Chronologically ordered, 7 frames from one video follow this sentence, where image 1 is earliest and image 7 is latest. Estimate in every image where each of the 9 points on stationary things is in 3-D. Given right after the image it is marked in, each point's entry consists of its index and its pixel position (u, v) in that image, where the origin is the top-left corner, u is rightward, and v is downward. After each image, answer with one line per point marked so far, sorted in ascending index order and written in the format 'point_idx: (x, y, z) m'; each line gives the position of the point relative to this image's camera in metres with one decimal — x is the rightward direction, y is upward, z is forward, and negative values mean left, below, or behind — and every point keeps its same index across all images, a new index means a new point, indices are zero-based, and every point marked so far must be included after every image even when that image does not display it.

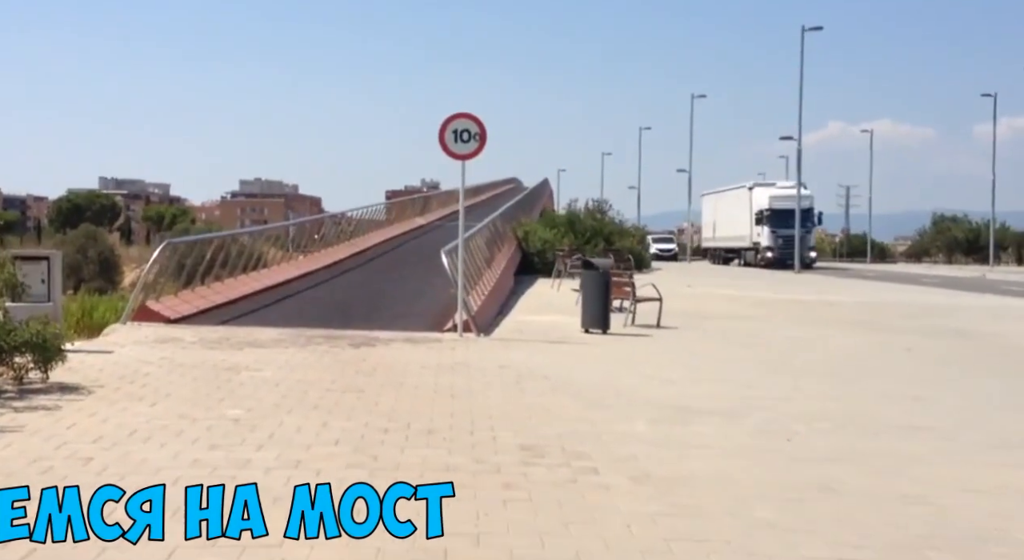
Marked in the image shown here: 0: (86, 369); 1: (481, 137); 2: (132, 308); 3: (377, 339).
0: (-3.8, -0.8, +11.8) m
1: (-0.4, +1.8, +16.2) m
2: (-4.9, -0.4, +17.1) m
3: (-1.6, -0.7, +15.6) m
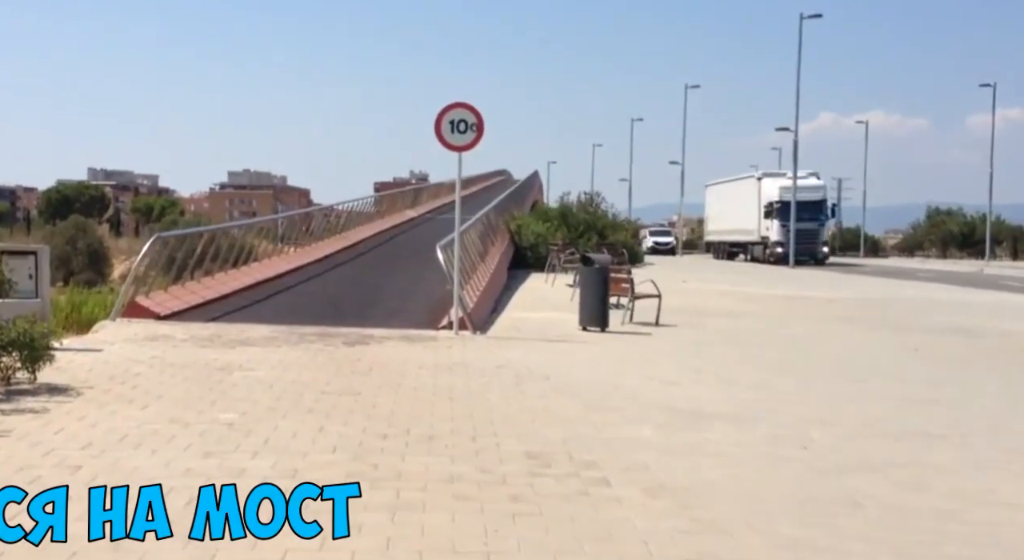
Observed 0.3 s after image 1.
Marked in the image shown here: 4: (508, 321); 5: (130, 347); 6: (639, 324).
0: (-3.8, -0.8, +11.4) m
1: (-0.4, +1.8, +15.9) m
2: (-5.0, -0.3, +16.8) m
3: (-1.6, -0.7, +15.2) m
4: (-0.1, -0.6, +18.3) m
5: (-3.9, -0.7, +13.4) m
6: (+1.7, -0.6, +17.8) m
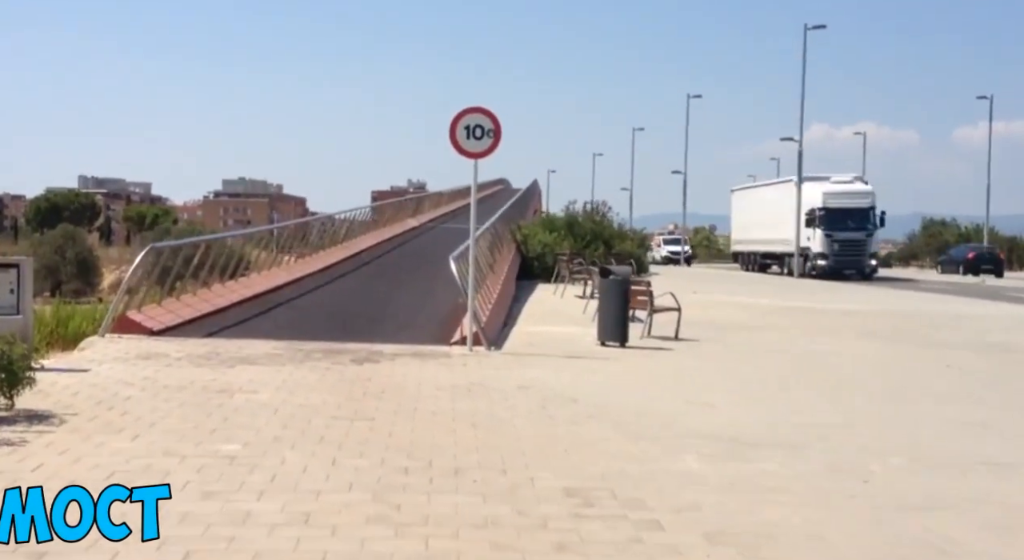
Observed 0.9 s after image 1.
0: (-3.6, -0.9, +10.6) m
1: (-0.2, +1.7, +15.0) m
2: (-4.8, -0.5, +15.9) m
3: (-1.4, -0.8, +14.4) m
4: (+0.1, -0.7, +17.4) m
5: (-3.7, -0.8, +12.5) m
6: (+1.9, -0.8, +17.0) m
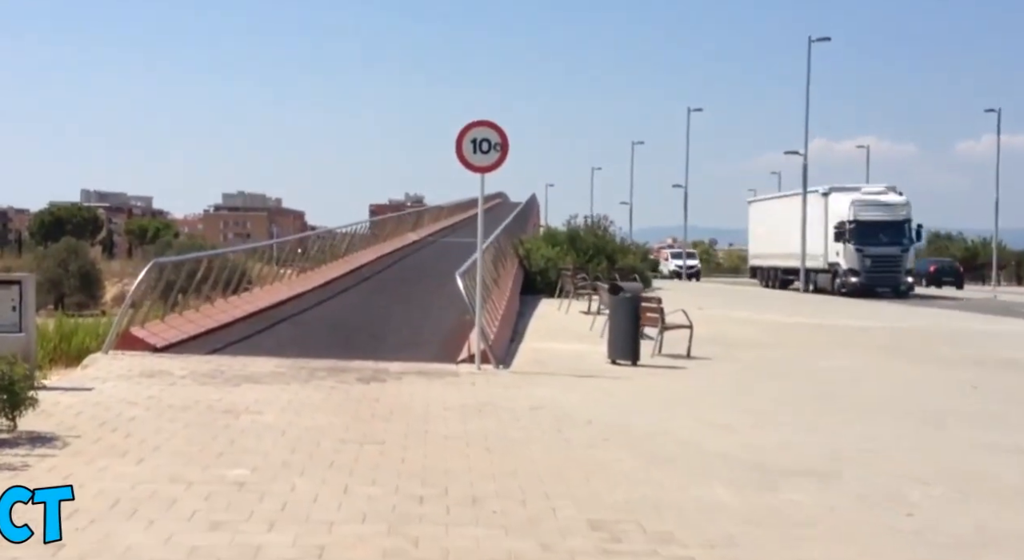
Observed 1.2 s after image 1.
0: (-3.5, -1.0, +10.2) m
1: (-0.1, +1.5, +14.7) m
2: (-4.7, -0.6, +15.5) m
3: (-1.3, -1.0, +14.0) m
4: (+0.2, -1.0, +17.1) m
5: (-3.6, -1.0, +12.2) m
6: (+2.0, -1.0, +16.6) m
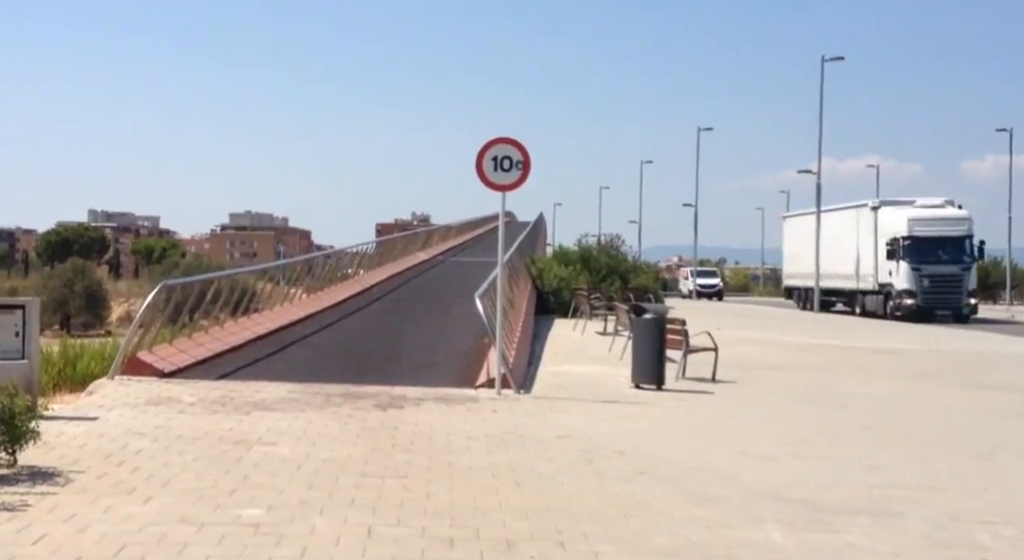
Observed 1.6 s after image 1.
0: (-3.3, -1.2, +9.7) m
1: (+0.1, +1.2, +14.2) m
2: (-4.5, -0.9, +15.0) m
3: (-1.1, -1.2, +13.5) m
4: (+0.5, -1.2, +16.5) m
5: (-3.4, -1.2, +11.7) m
6: (+2.2, -1.2, +16.1) m
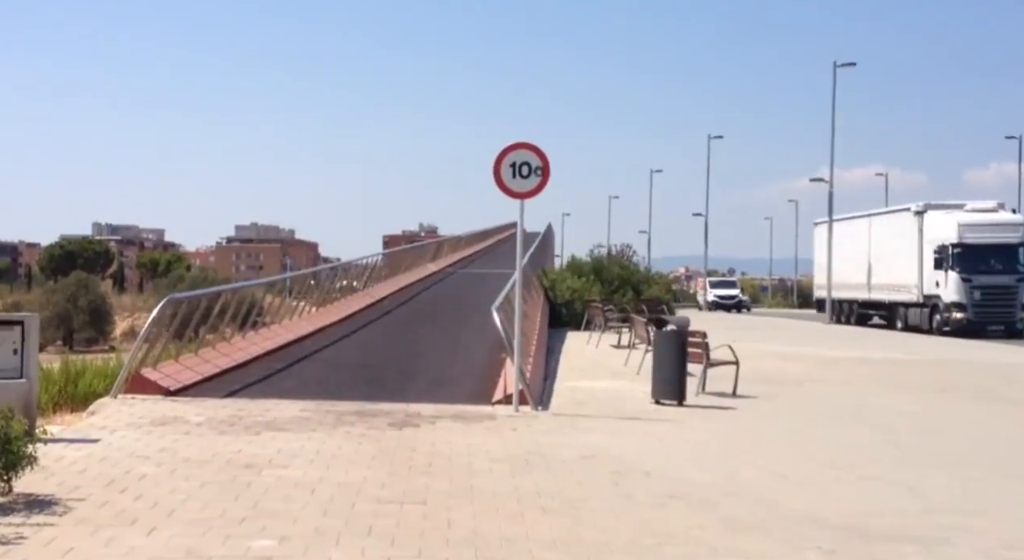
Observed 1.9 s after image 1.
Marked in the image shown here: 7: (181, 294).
0: (-3.1, -1.3, +9.2) m
1: (+0.3, +1.1, +13.7) m
2: (-4.3, -1.1, +14.5) m
3: (-0.9, -1.3, +13.0) m
4: (+0.7, -1.4, +16.1) m
5: (-3.2, -1.3, +11.2) m
6: (+2.4, -1.4, +15.6) m
7: (-4.0, -0.2, +15.7) m
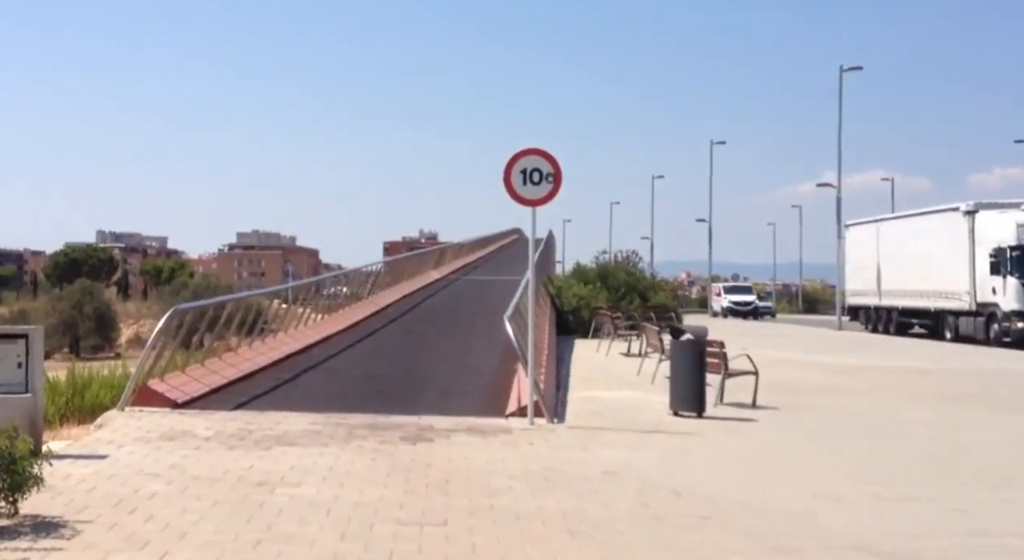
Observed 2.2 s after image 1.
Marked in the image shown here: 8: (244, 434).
0: (-3.0, -1.4, +8.9) m
1: (+0.4, +1.0, +13.4) m
2: (-4.1, -1.2, +14.2) m
3: (-0.7, -1.4, +12.7) m
4: (+0.8, -1.5, +15.7) m
5: (-3.1, -1.4, +10.9) m
6: (+2.6, -1.5, +15.2) m
7: (-3.8, -0.3, +15.4) m
8: (-2.5, -1.4, +12.2) m
